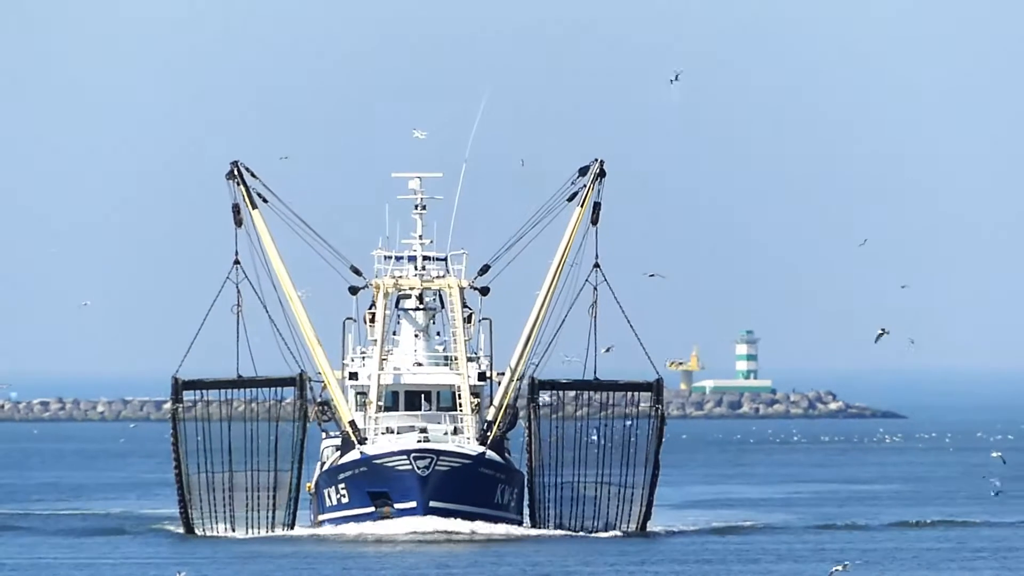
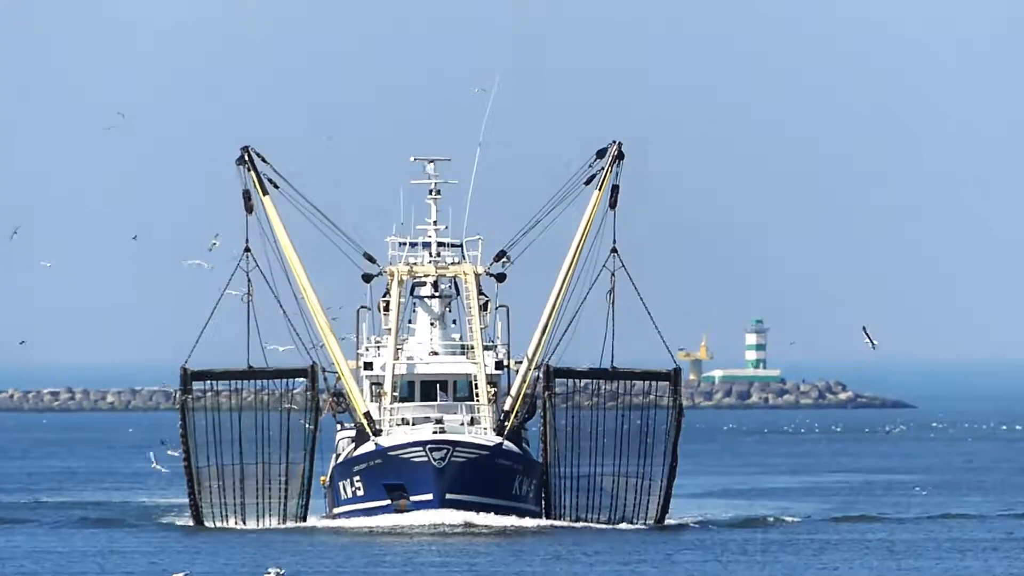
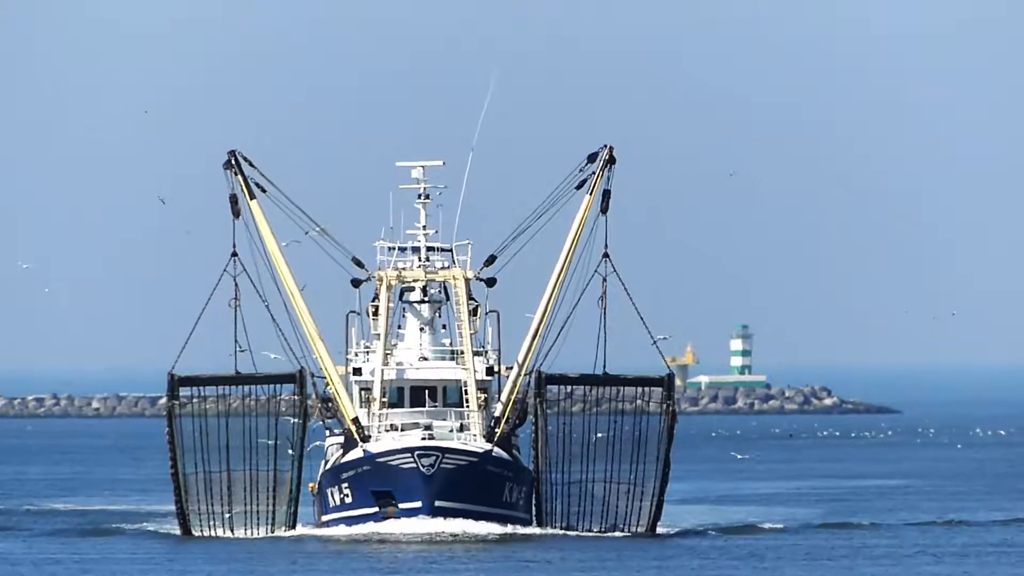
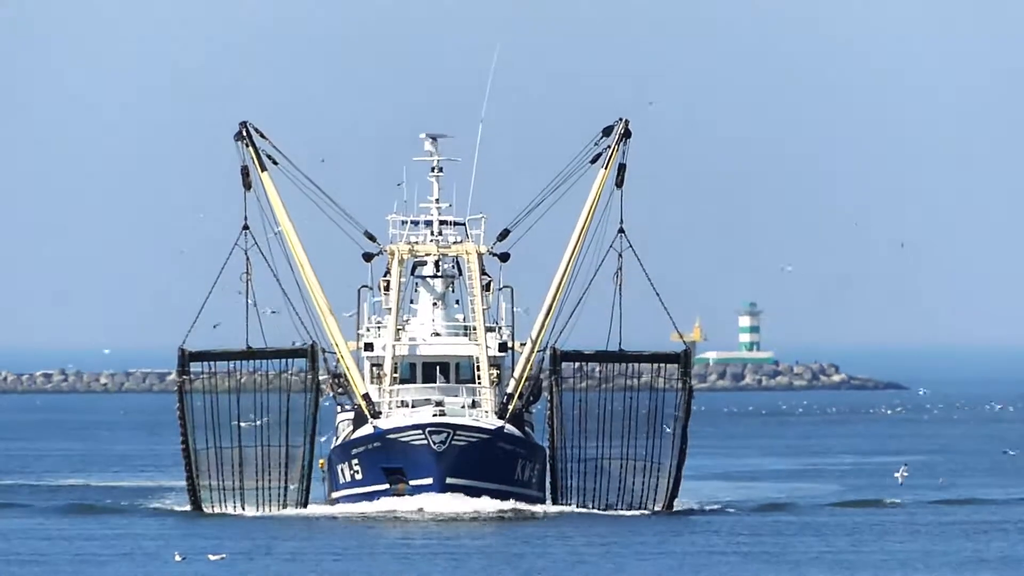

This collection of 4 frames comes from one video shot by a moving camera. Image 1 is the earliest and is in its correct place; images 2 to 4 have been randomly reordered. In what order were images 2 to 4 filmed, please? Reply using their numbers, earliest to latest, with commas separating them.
2, 3, 4
